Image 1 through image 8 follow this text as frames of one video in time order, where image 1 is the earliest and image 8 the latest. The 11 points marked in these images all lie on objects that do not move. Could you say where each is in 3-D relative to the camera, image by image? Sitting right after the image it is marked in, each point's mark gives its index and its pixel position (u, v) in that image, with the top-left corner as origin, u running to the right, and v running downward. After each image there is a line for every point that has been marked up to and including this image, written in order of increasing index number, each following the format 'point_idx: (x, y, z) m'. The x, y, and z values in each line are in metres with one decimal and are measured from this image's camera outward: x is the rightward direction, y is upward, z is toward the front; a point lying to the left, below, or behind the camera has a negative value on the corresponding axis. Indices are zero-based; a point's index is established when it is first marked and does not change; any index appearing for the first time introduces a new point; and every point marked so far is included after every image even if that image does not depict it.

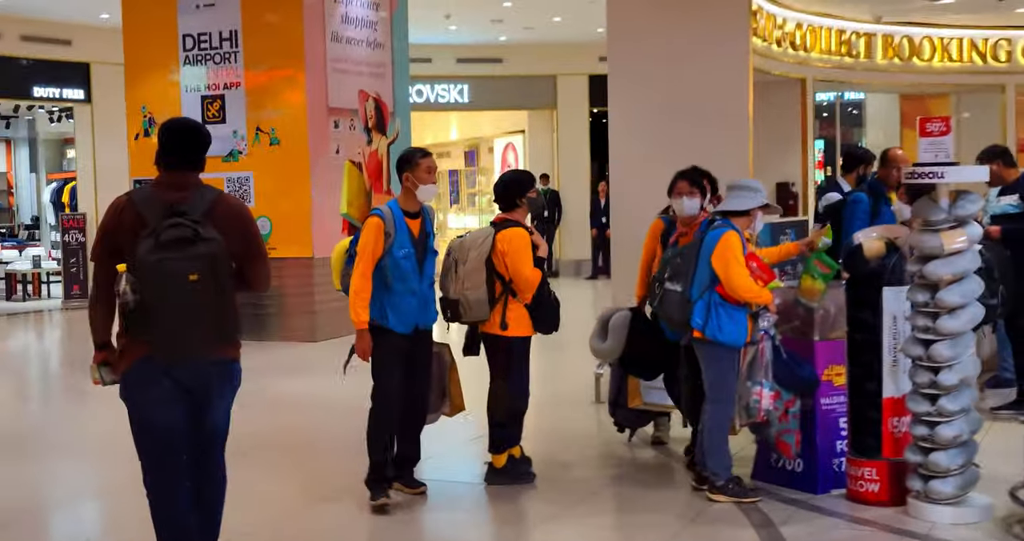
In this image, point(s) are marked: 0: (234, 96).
0: (-1.9, +1.2, +8.5) m
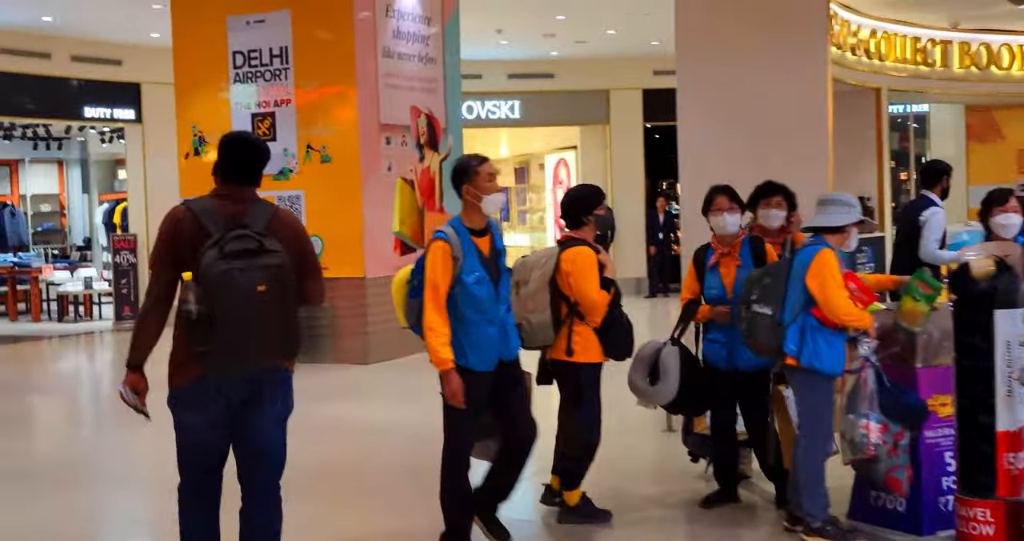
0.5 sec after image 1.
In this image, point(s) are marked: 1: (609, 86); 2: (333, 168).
0: (-1.6, +1.1, +8.3) m
1: (+1.1, +2.1, +13.5) m
2: (-1.2, +0.7, +8.2) m
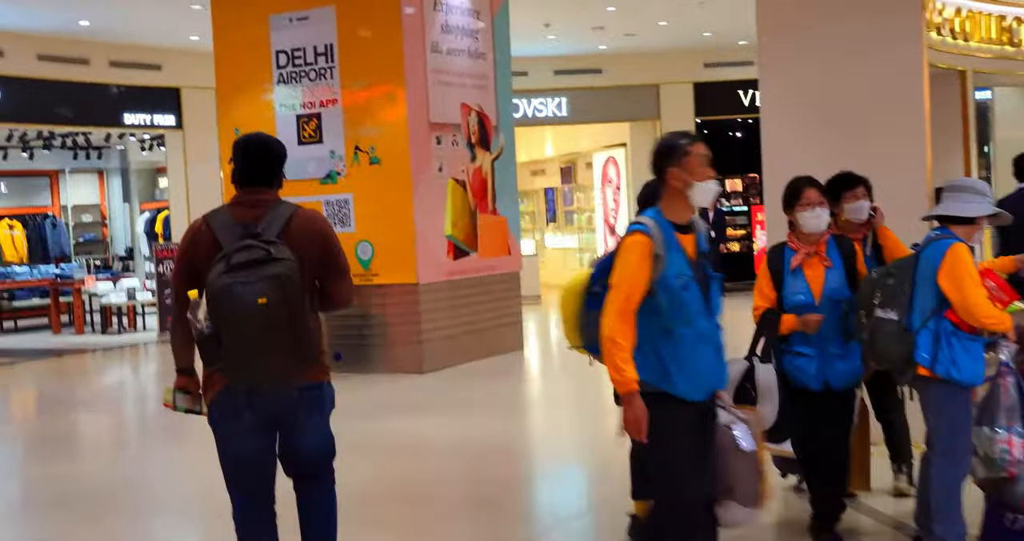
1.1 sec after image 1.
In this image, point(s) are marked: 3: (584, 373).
0: (-1.2, +1.0, +8.0) m
1: (+1.6, +2.1, +13.1) m
2: (-0.8, +0.7, +7.9) m
3: (+0.3, -0.7, +8.1) m
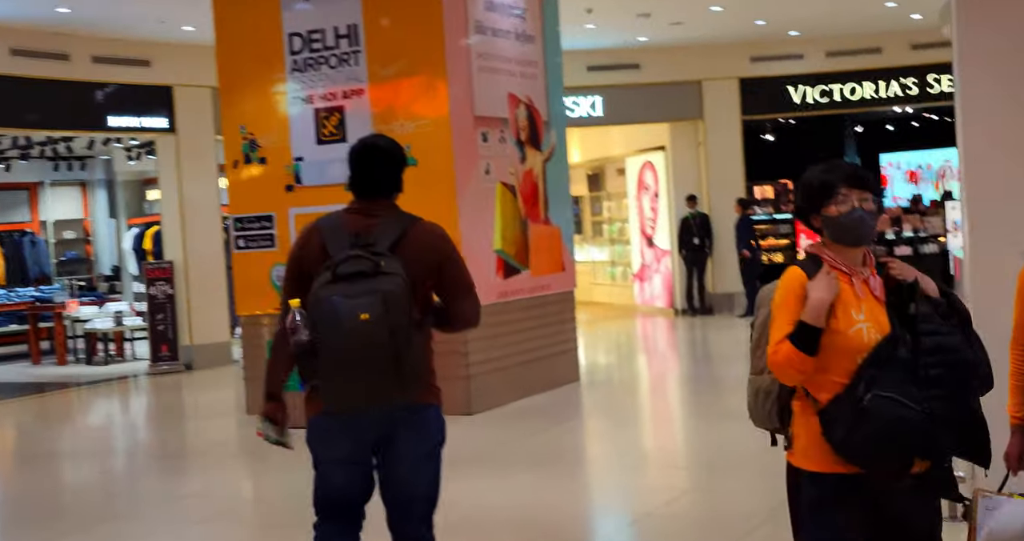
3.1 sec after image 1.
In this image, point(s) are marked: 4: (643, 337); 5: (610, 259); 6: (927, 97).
0: (-0.9, +0.9, +6.8) m
1: (+1.9, +1.9, +11.9) m
2: (-0.5, +0.5, +6.6) m
3: (+0.7, -0.8, +6.8) m
4: (+1.2, -0.6, +11.4) m
5: (+1.2, +0.1, +14.3) m
6: (+4.2, +1.8, +12.1) m
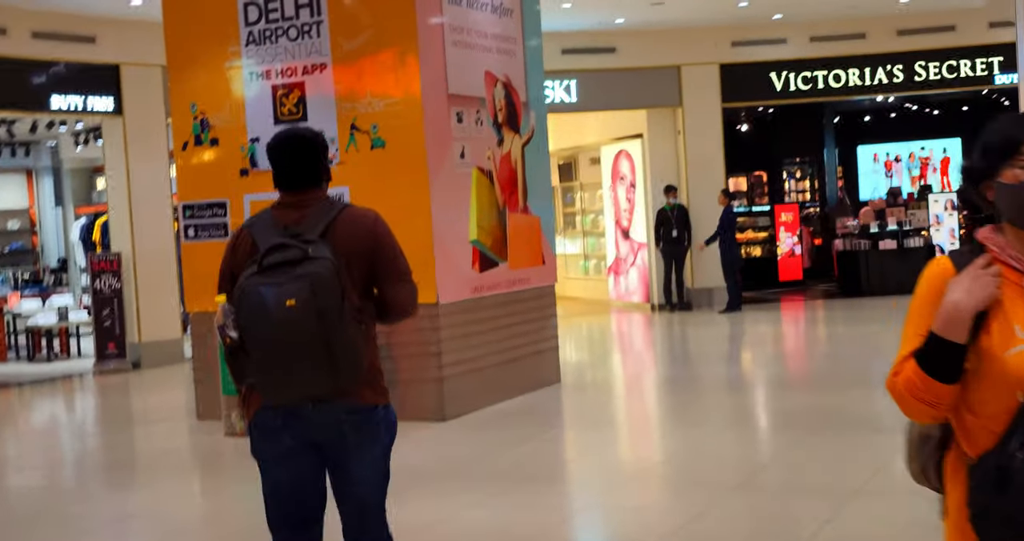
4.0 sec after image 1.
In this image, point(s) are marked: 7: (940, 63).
0: (-1.0, +1.0, +6.2) m
1: (+1.6, +2.0, +11.4) m
2: (-0.6, +0.6, +6.1) m
3: (+0.6, -0.7, +6.3) m
4: (+0.9, -0.6, +10.8) m
5: (+0.8, +0.2, +13.8) m
6: (+3.9, +1.8, +11.7) m
7: (+4.2, +2.0, +11.7) m
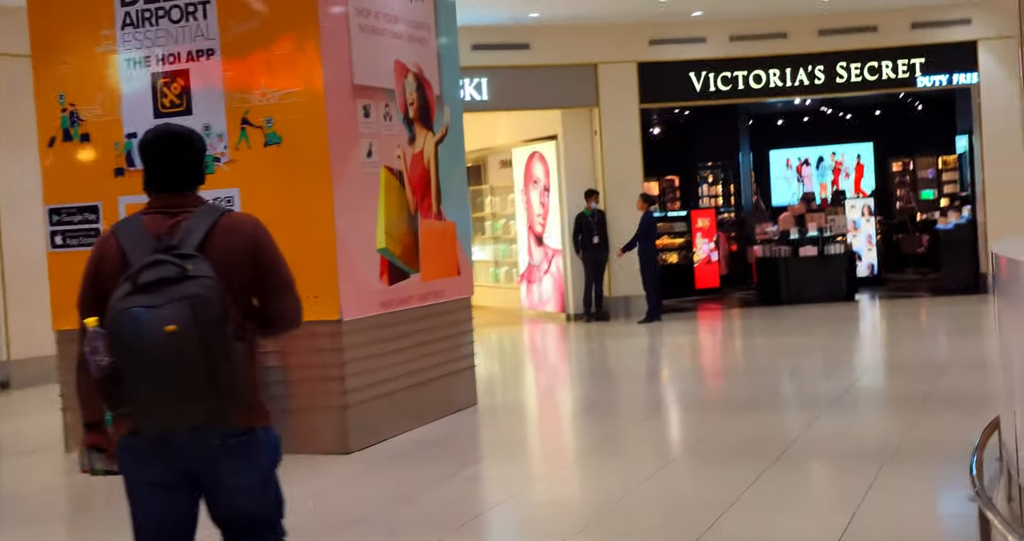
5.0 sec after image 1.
0: (-1.4, +0.9, +5.4) m
1: (+0.7, +1.9, +10.8) m
2: (-1.0, +0.5, +5.4) m
3: (+0.2, -0.8, +5.7) m
4: (+0.1, -0.6, +10.3) m
5: (-0.2, +0.1, +13.2) m
6: (+3.0, +1.7, +11.4) m
7: (+3.3, +1.9, +11.4) m
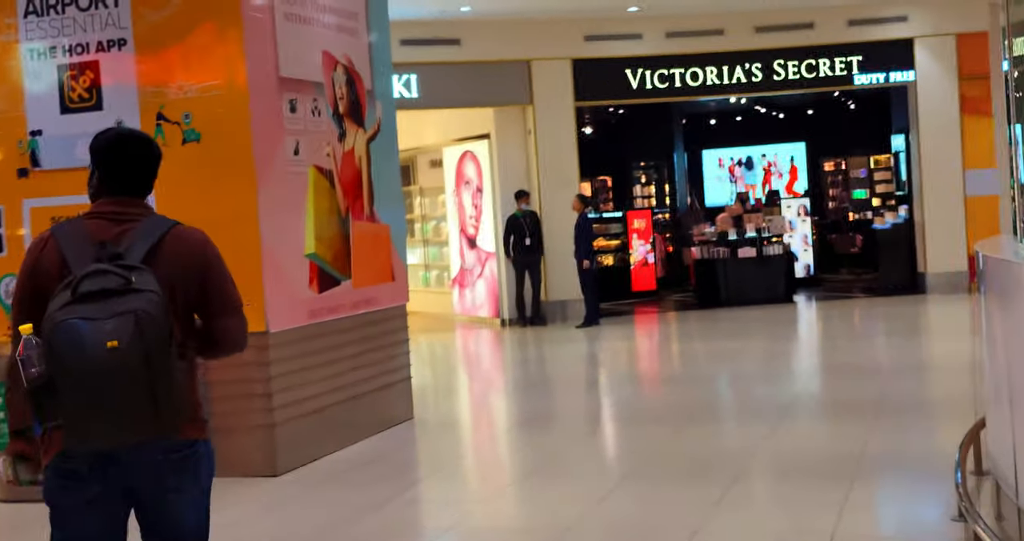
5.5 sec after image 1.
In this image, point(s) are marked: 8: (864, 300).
0: (-1.6, +0.9, +5.0) m
1: (+0.1, +1.9, +10.5) m
2: (-1.3, +0.5, +4.9) m
3: (-0.1, -0.8, +5.3) m
4: (-0.4, -0.7, +9.9) m
5: (-0.9, +0.1, +12.8) m
6: (+2.4, +1.7, +11.2) m
7: (+2.7, +1.9, +11.2) m
8: (+3.3, -0.3, +11.3) m
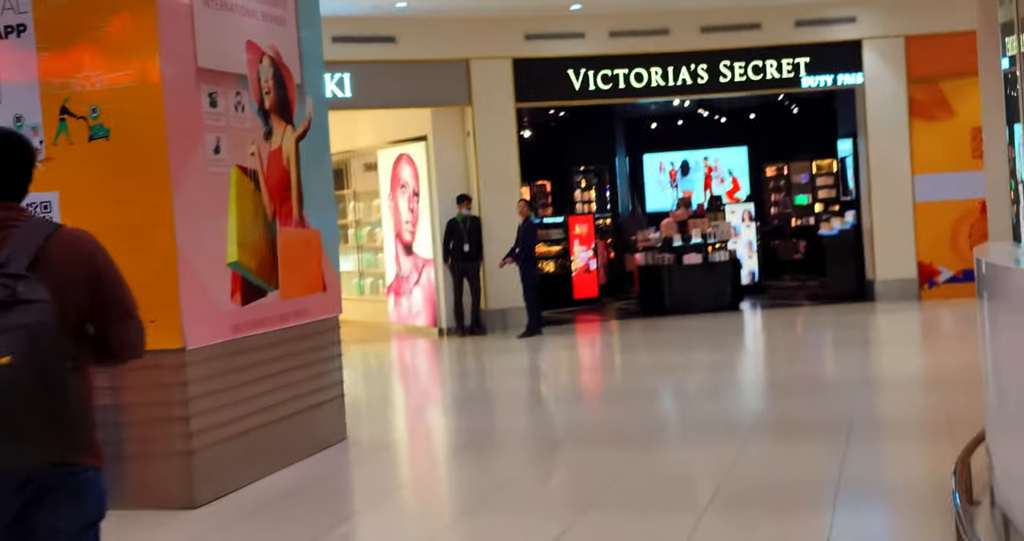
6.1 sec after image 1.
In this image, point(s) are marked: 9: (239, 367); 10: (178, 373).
0: (-1.8, +0.8, +4.5) m
1: (-0.4, +1.8, +10.1) m
2: (-1.5, +0.4, +4.4) m
3: (-0.3, -0.9, +4.9) m
4: (-0.9, -0.7, +9.4) m
5: (-1.6, 0.0, +12.3) m
6: (+1.9, +1.7, +10.9) m
7: (+2.1, +1.9, +10.9) m
8: (+2.7, -0.3, +11.1) m
9: (-1.1, -0.4, +4.8) m
10: (-1.2, -0.4, +4.4) m
